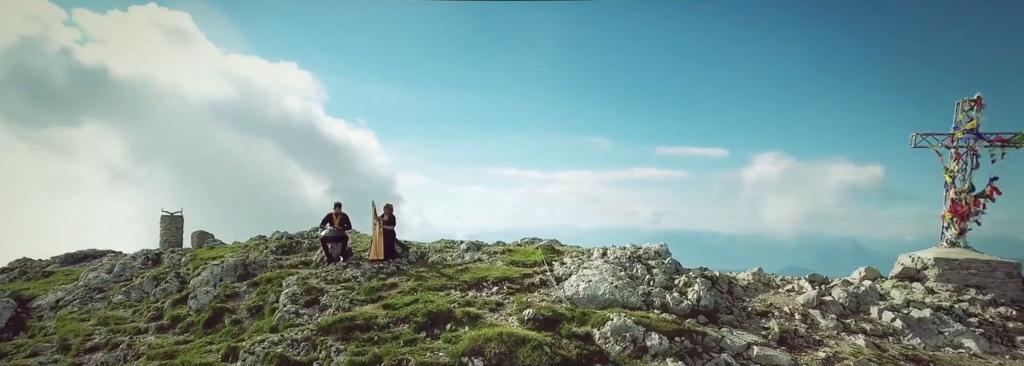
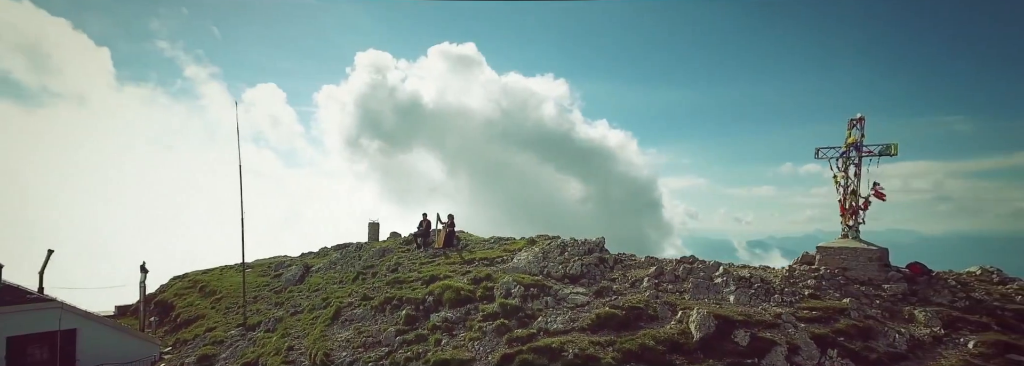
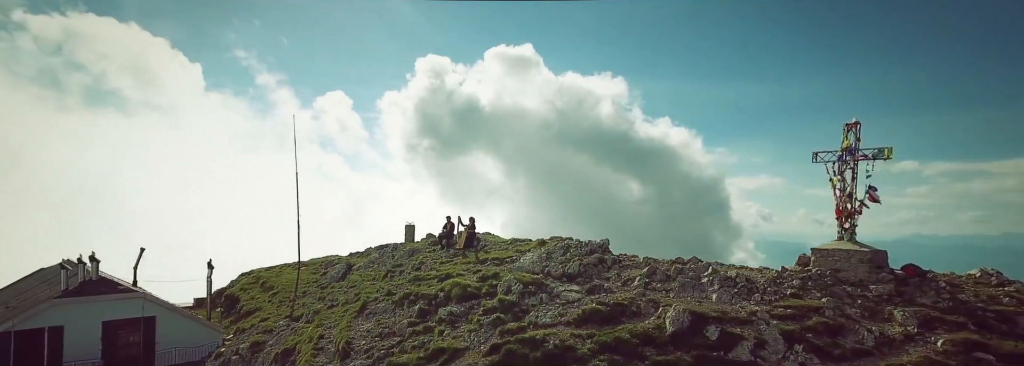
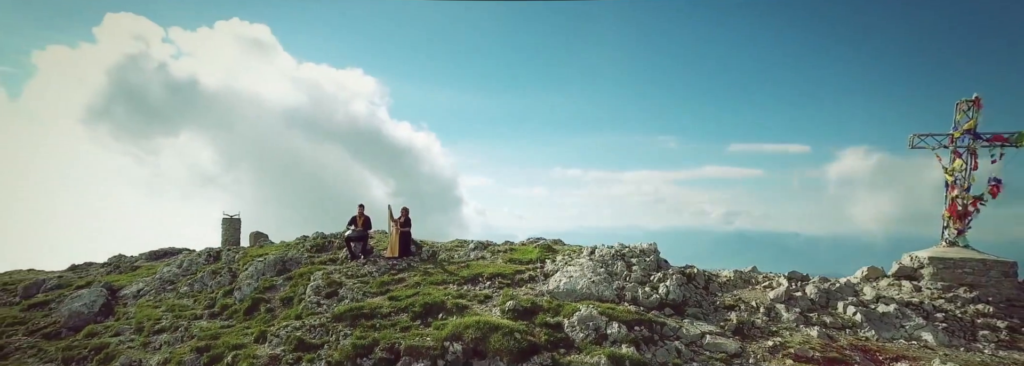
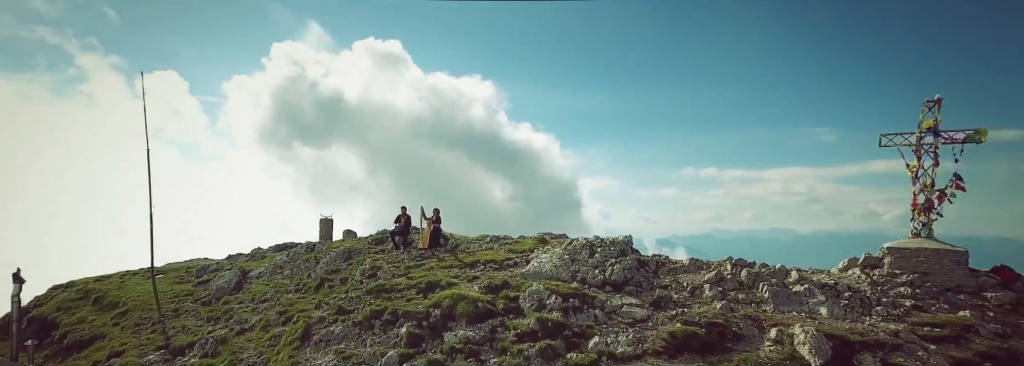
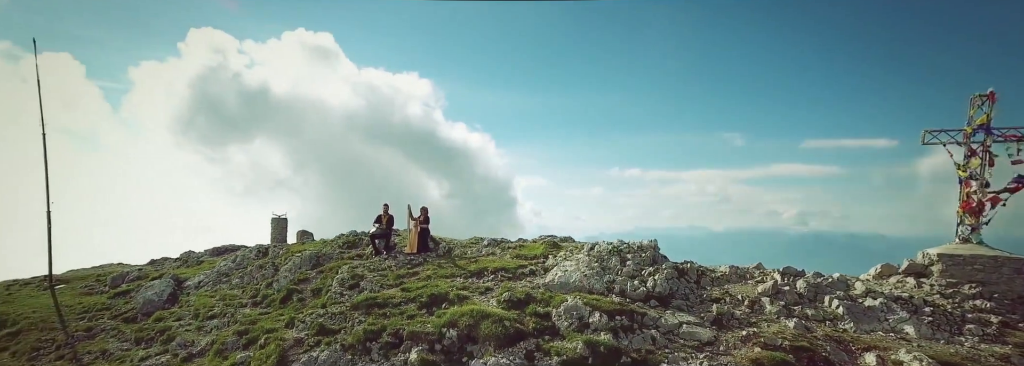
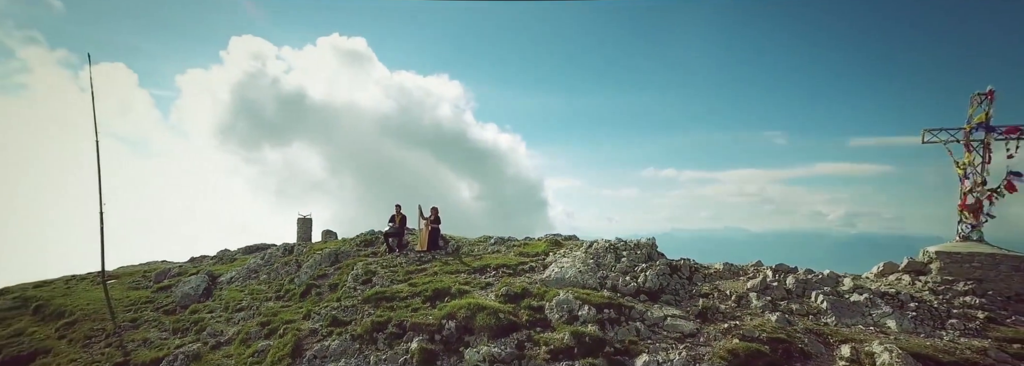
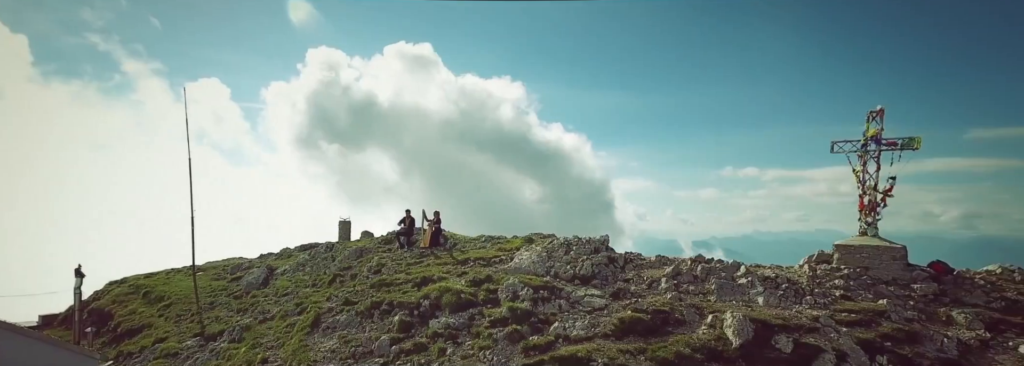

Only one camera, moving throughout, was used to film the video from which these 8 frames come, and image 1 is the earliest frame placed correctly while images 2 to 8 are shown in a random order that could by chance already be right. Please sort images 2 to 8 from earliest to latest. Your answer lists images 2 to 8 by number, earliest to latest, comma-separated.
4, 6, 7, 5, 8, 2, 3
